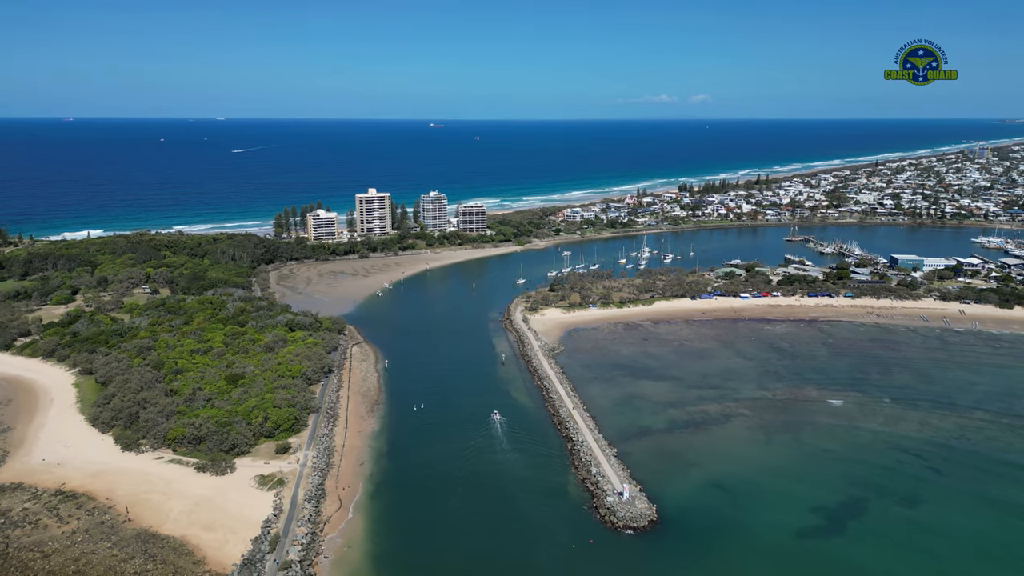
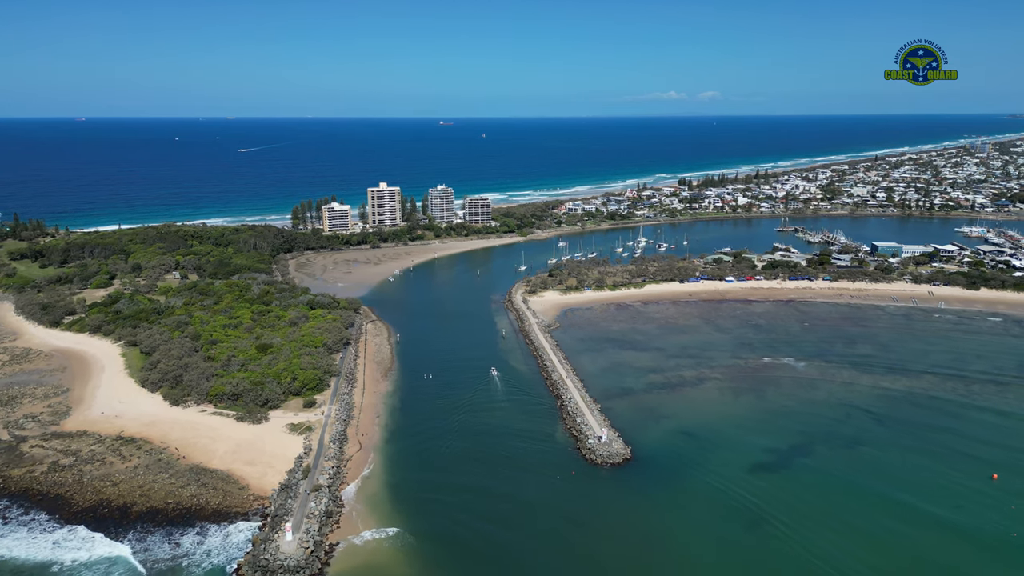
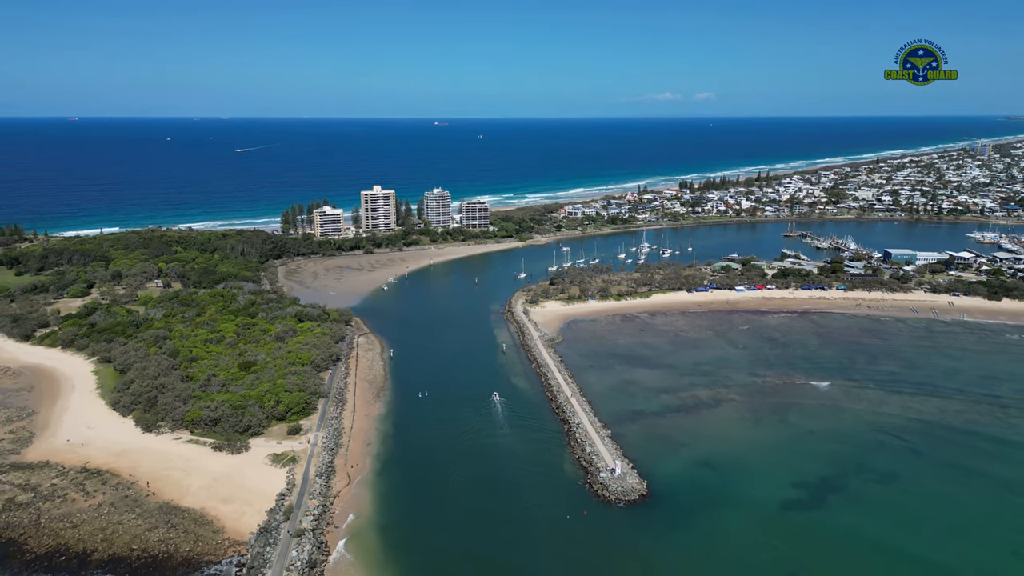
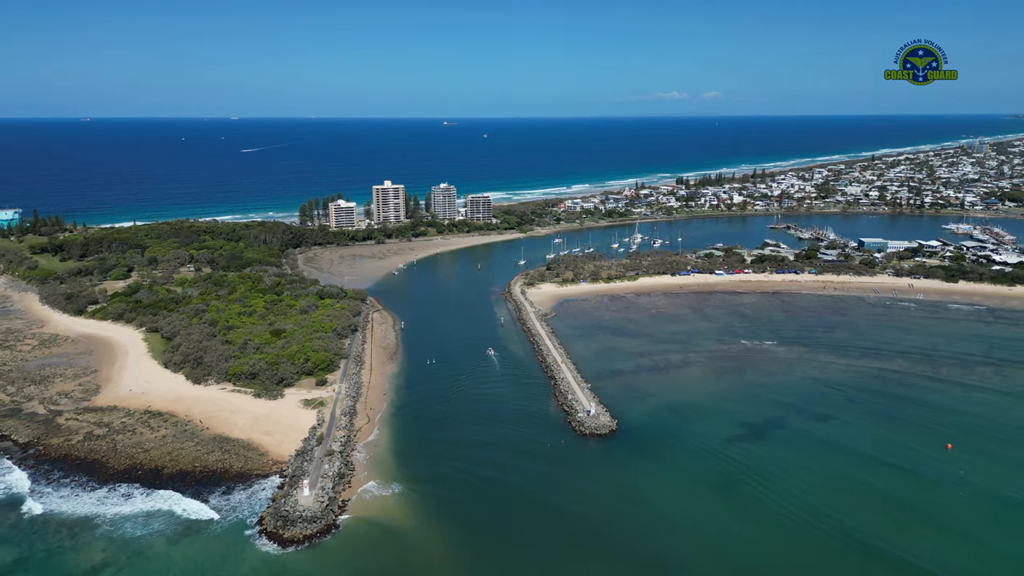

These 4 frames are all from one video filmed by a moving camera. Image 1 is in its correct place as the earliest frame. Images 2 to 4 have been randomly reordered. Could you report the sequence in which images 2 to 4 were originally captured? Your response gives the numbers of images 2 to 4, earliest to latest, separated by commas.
3, 2, 4
